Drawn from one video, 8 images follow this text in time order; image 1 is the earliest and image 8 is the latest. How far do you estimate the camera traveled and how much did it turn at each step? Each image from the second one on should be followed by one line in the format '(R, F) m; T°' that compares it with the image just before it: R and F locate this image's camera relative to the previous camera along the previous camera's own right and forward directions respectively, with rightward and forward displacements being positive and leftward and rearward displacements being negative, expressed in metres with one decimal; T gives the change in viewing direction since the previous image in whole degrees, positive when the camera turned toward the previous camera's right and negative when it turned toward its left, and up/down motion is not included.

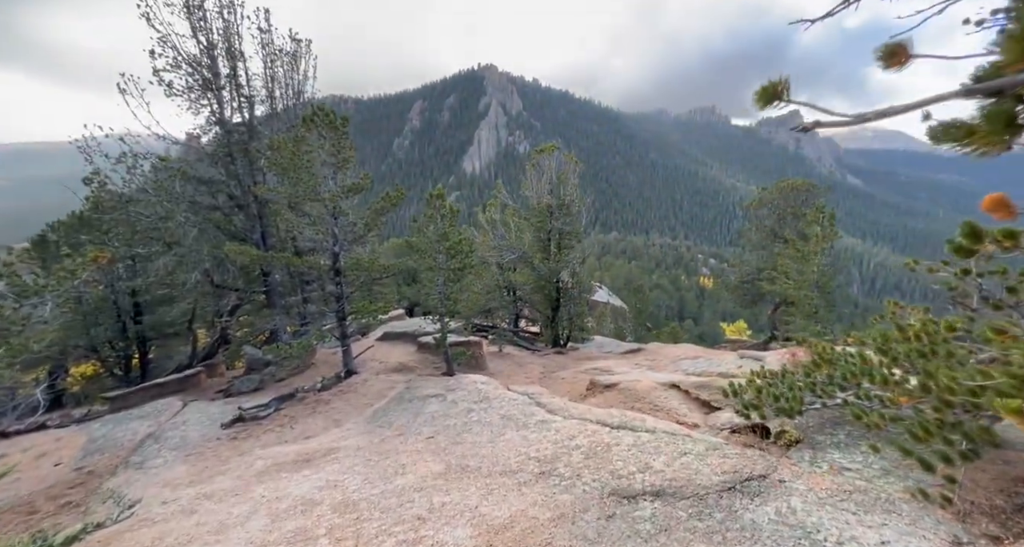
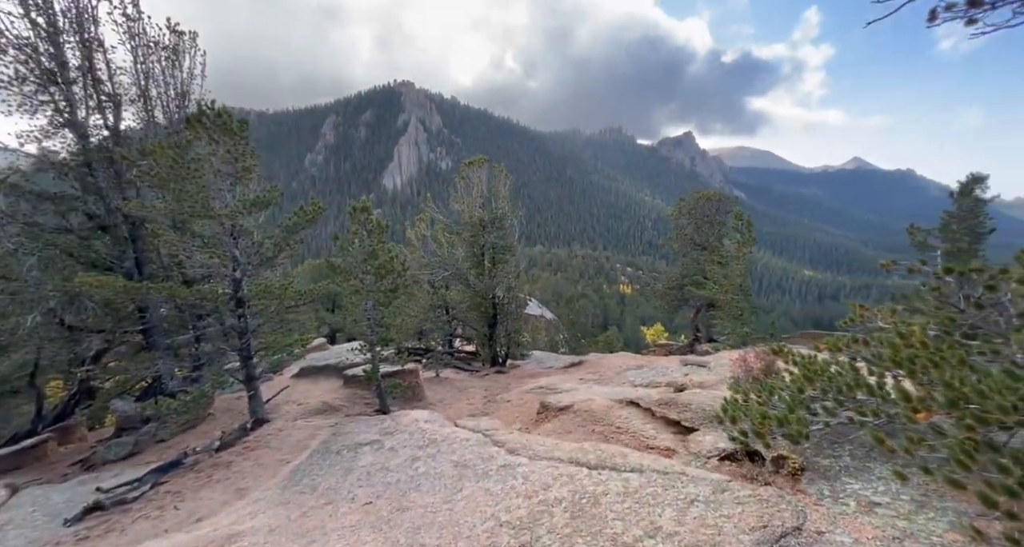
(-0.3, +1.3) m; +9°
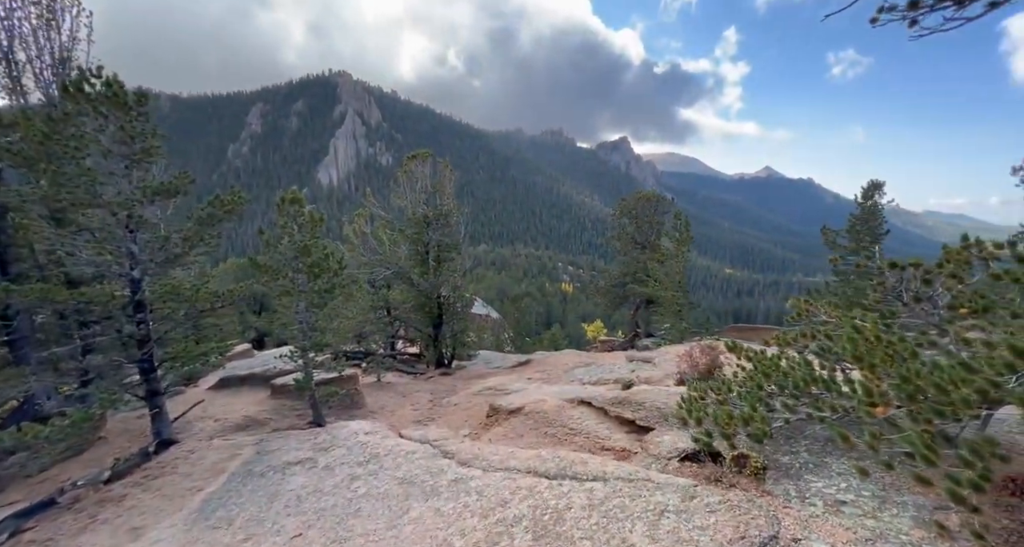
(-0.1, +0.6) m; +7°
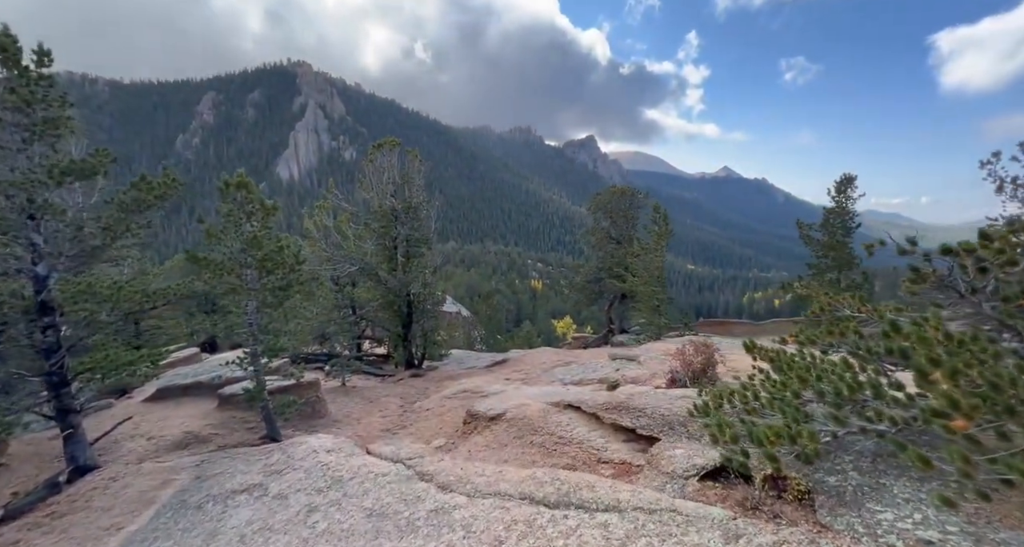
(-0.3, +1.1) m; +4°
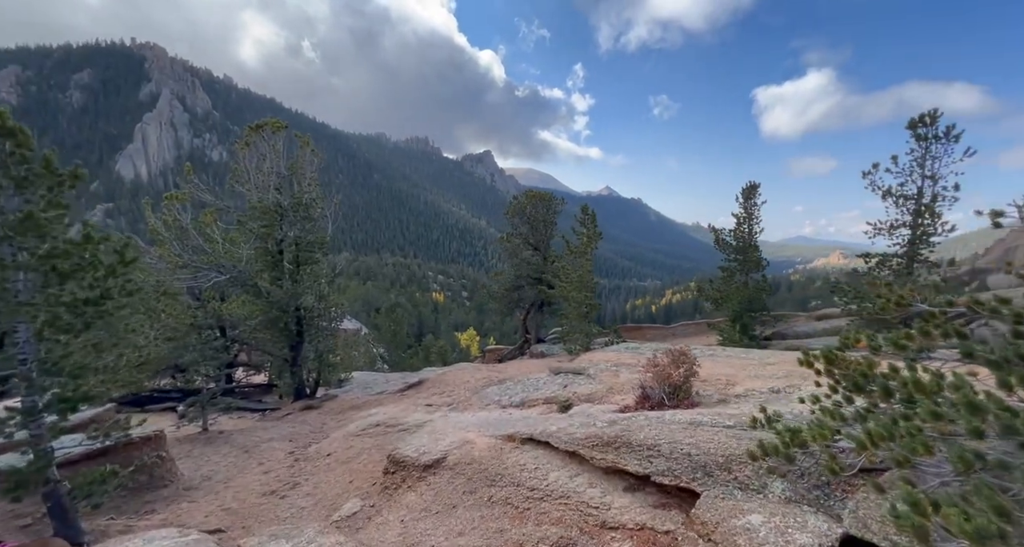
(-0.8, +2.6) m; +13°
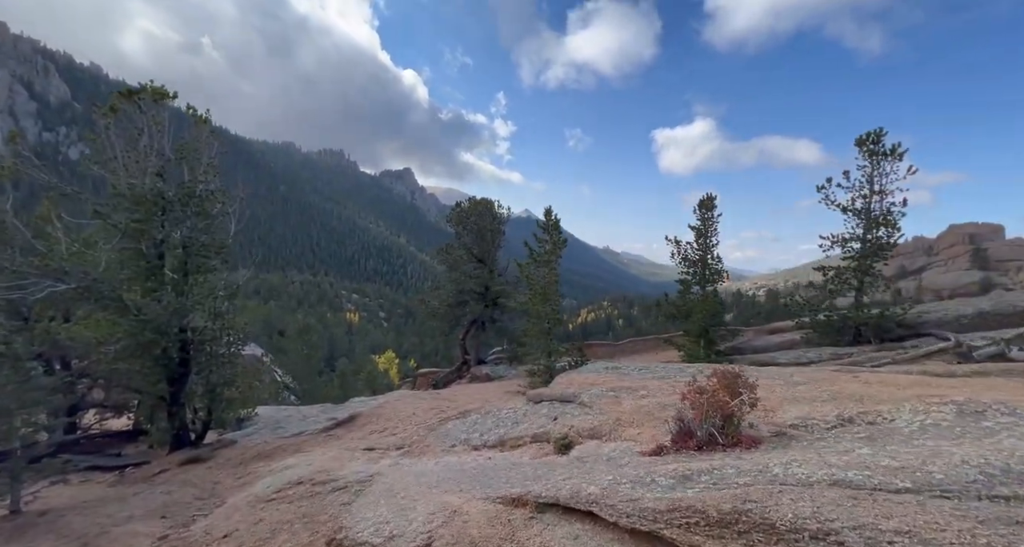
(-1.3, +2.7) m; +10°
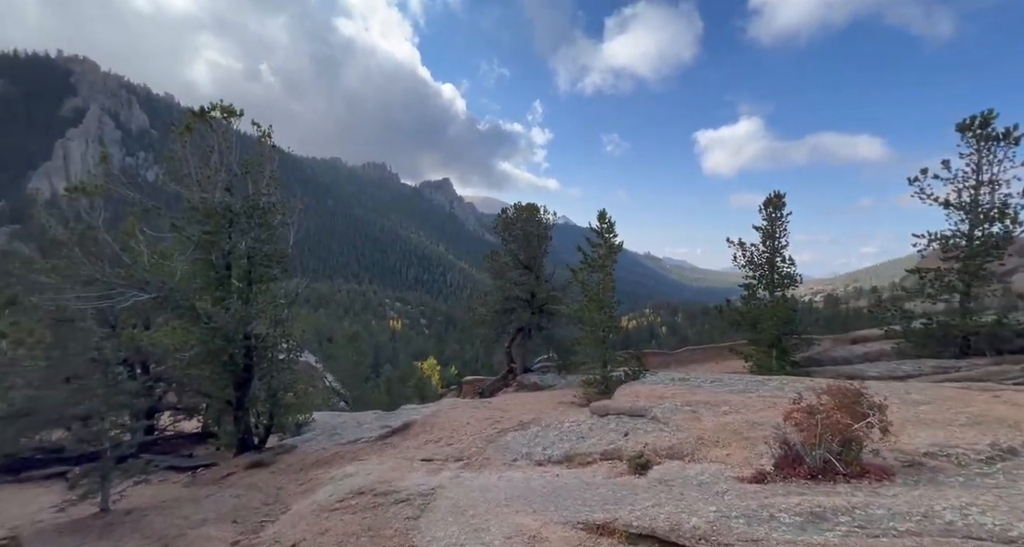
(-0.5, +0.6) m; -5°
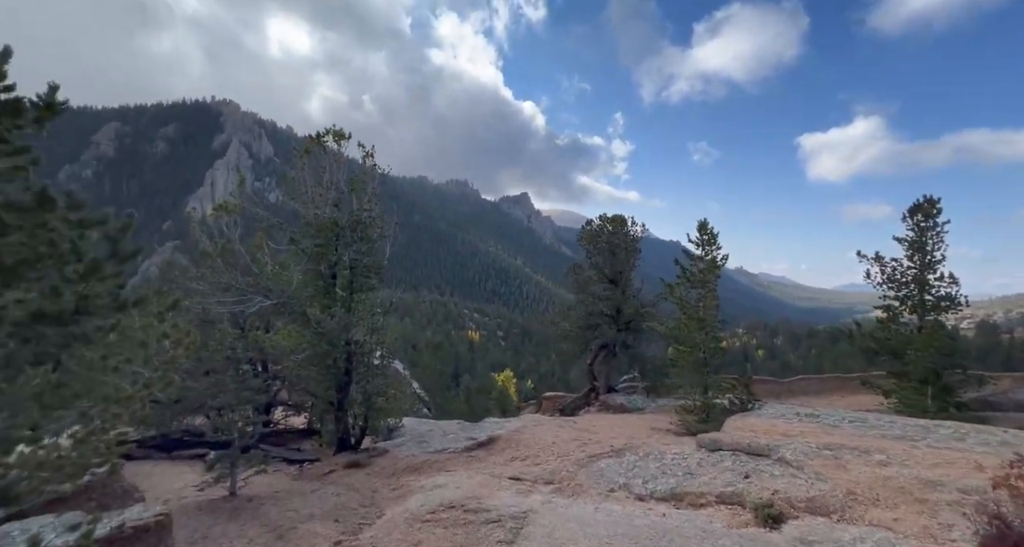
(-0.3, +0.7) m; -11°
